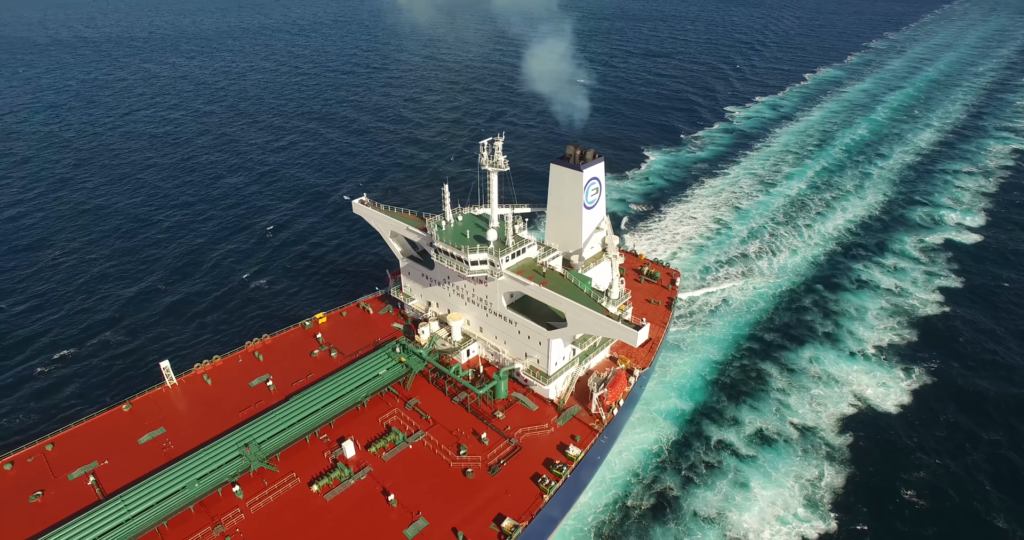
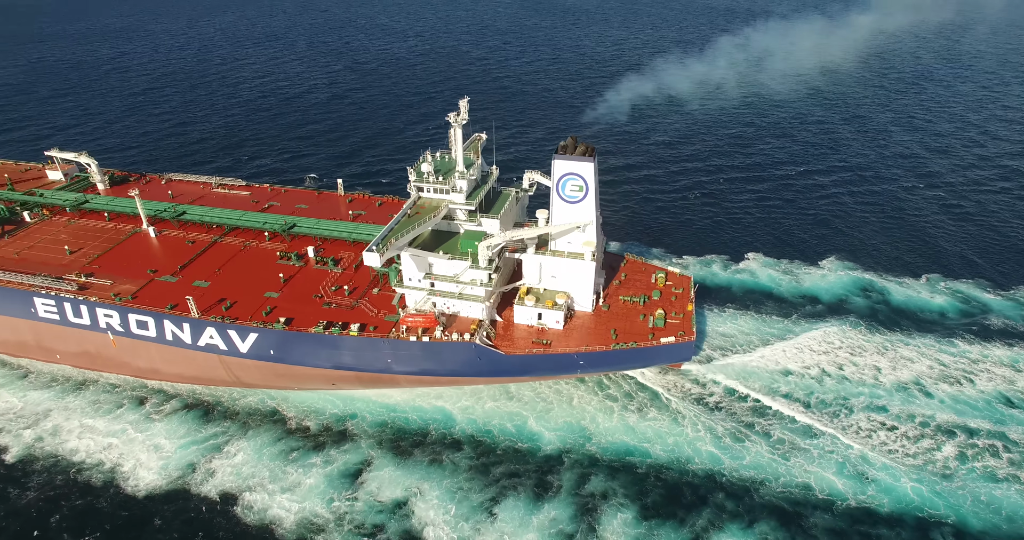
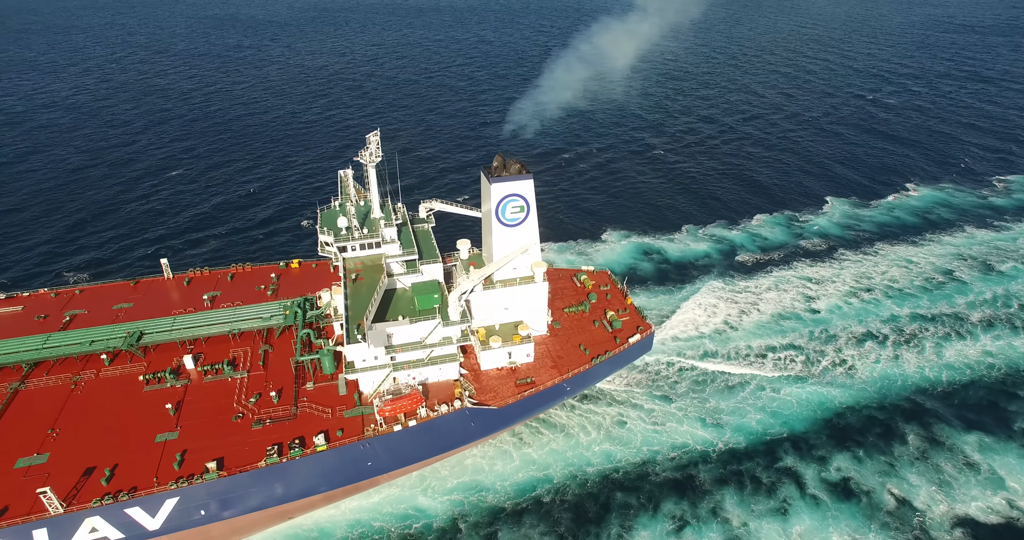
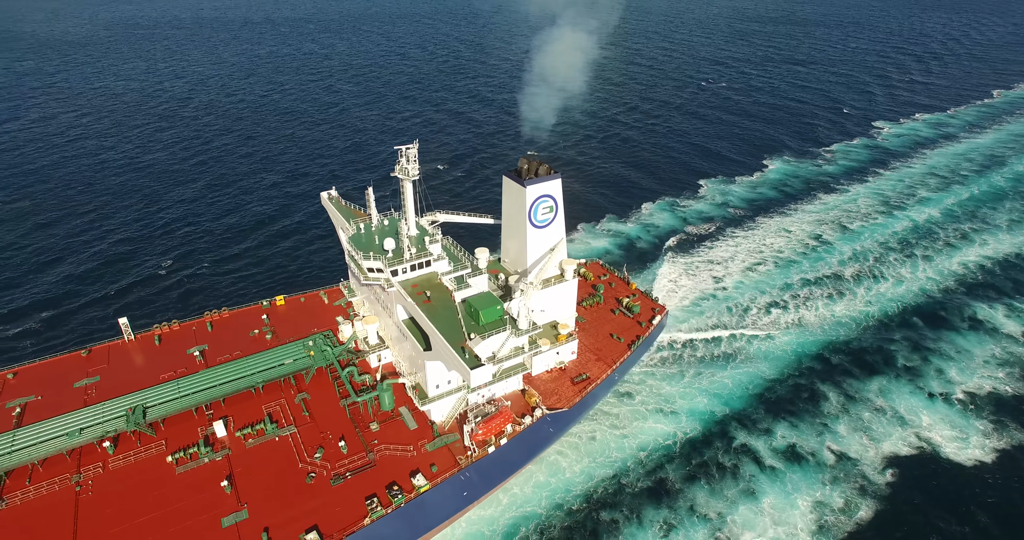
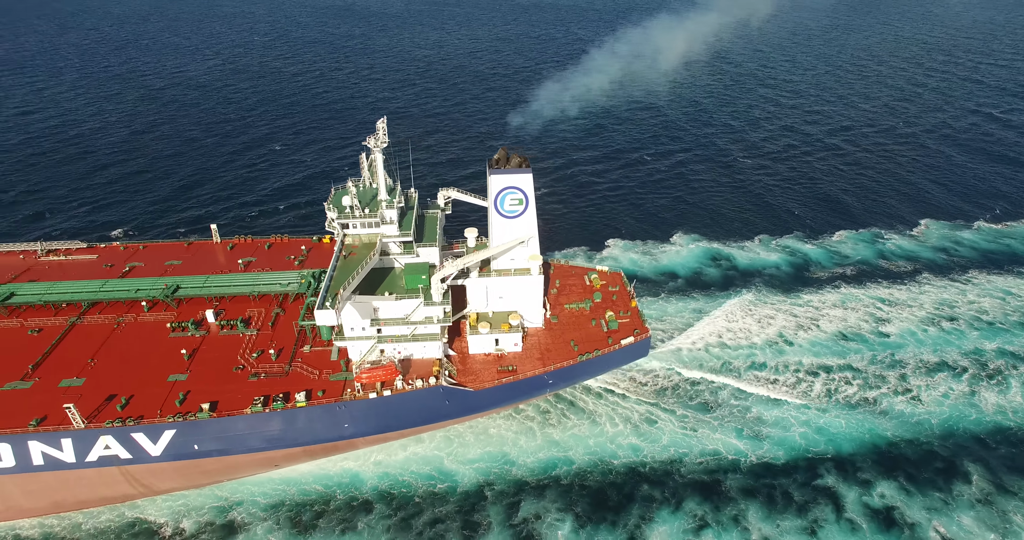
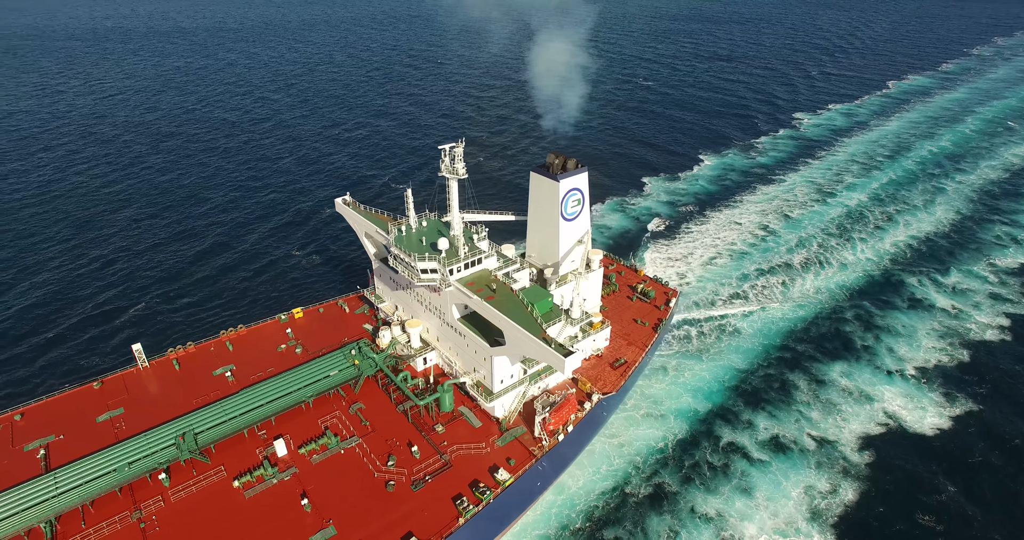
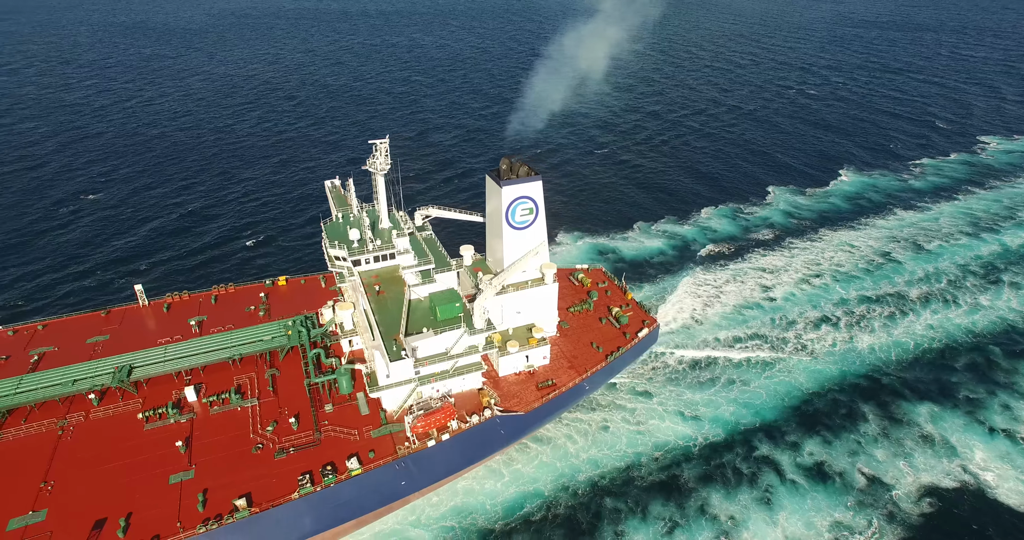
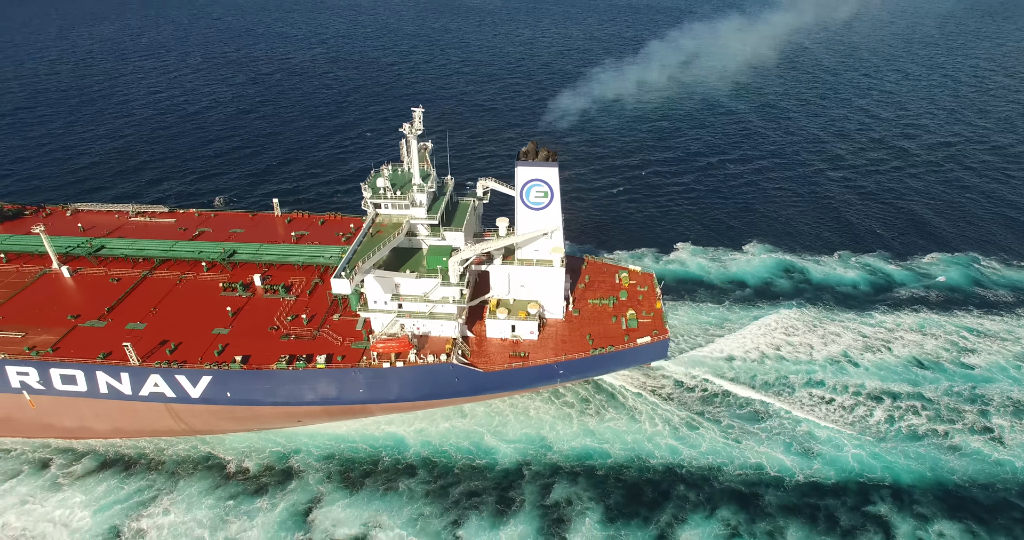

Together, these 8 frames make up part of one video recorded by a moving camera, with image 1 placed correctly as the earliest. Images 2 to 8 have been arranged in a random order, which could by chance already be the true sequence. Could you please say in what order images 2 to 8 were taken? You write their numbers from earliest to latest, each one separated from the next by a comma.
6, 4, 7, 3, 5, 8, 2
